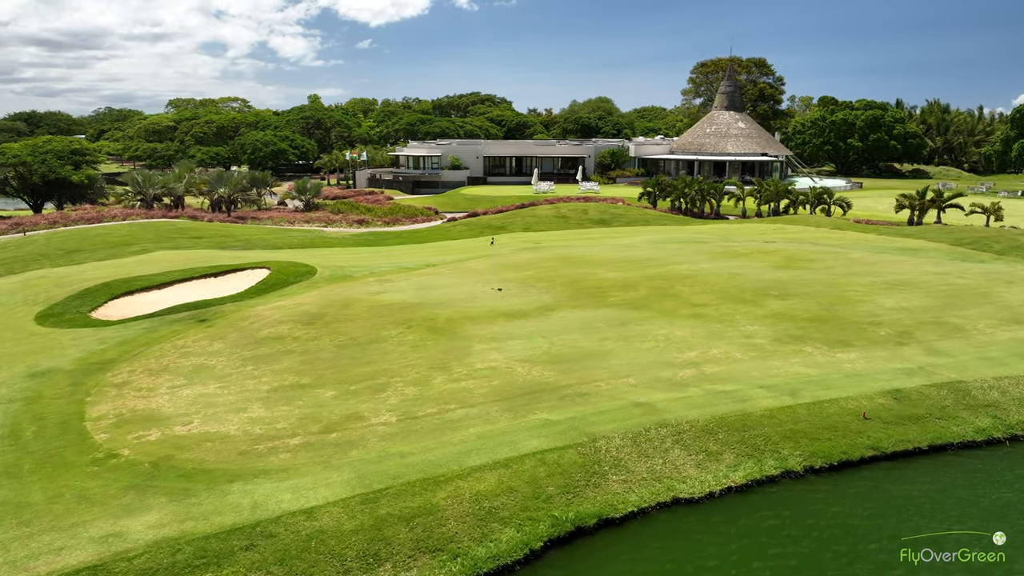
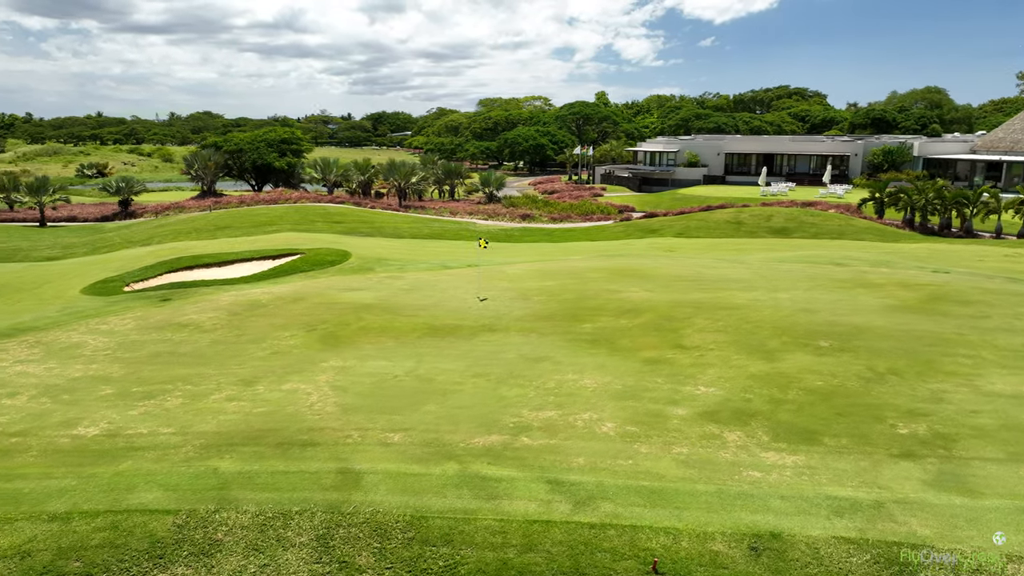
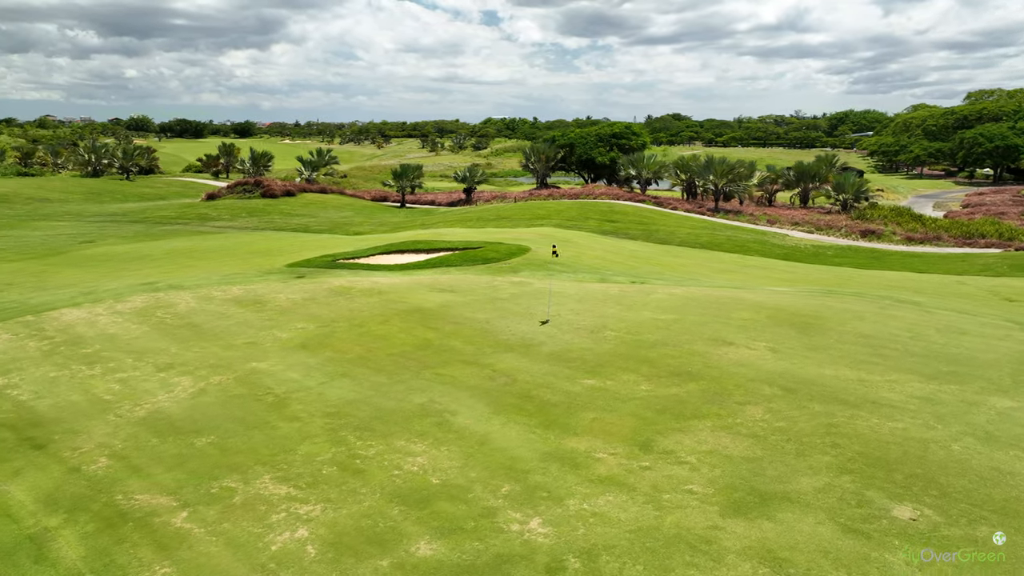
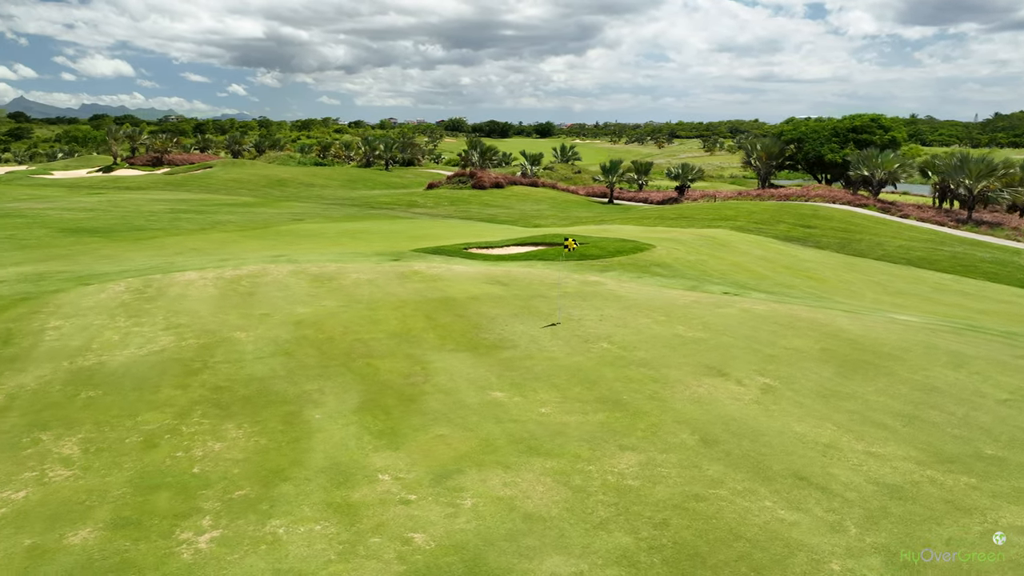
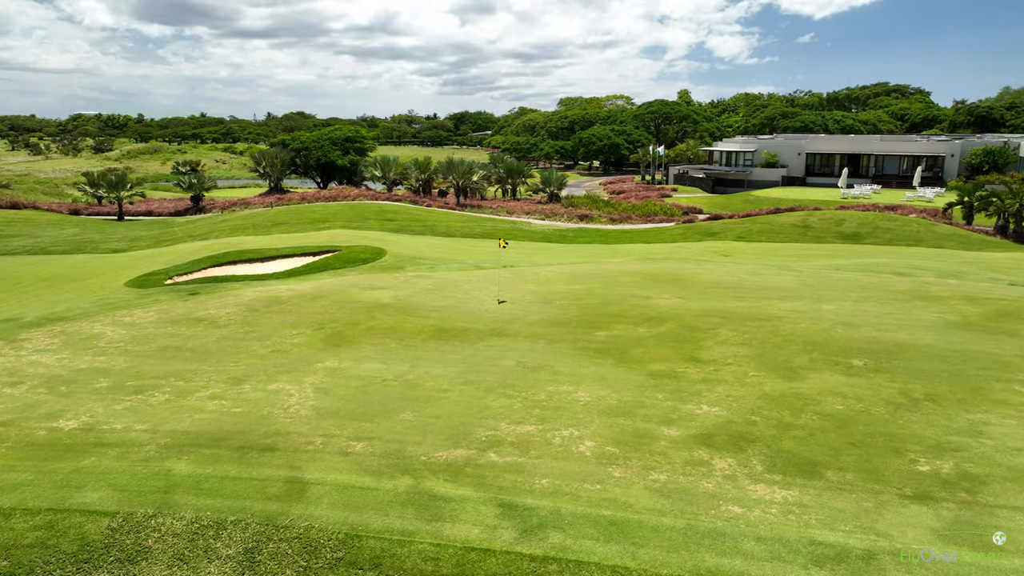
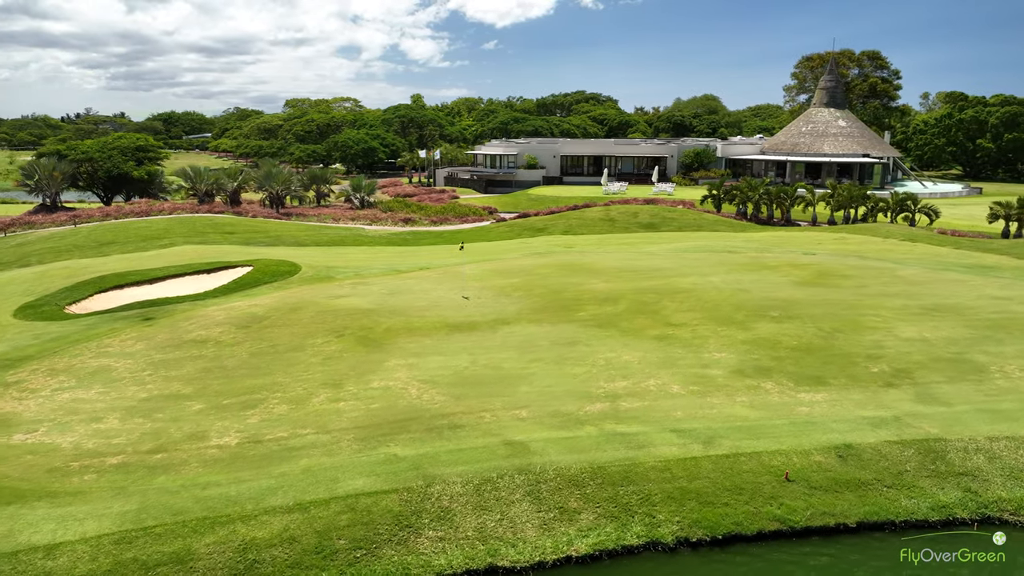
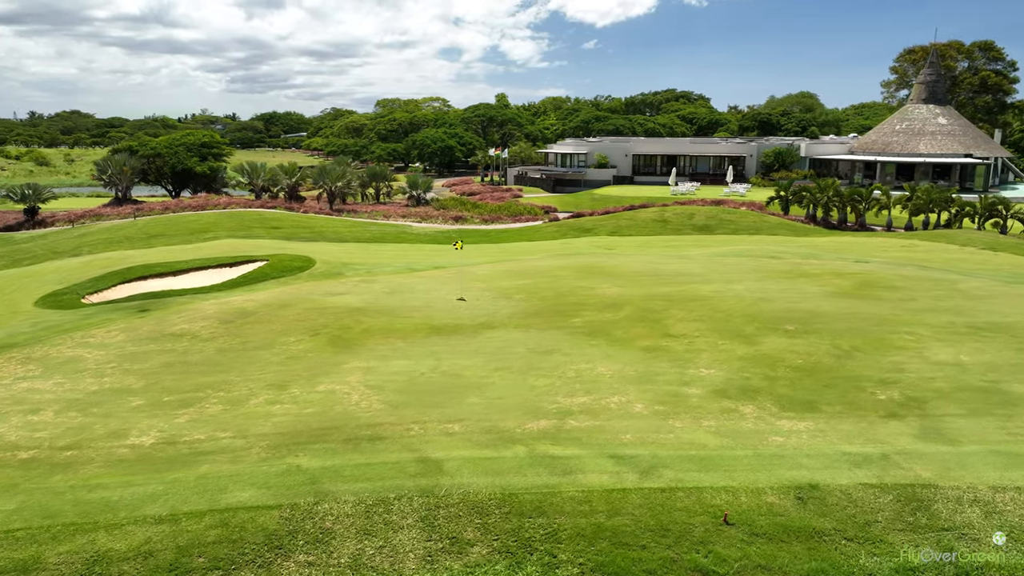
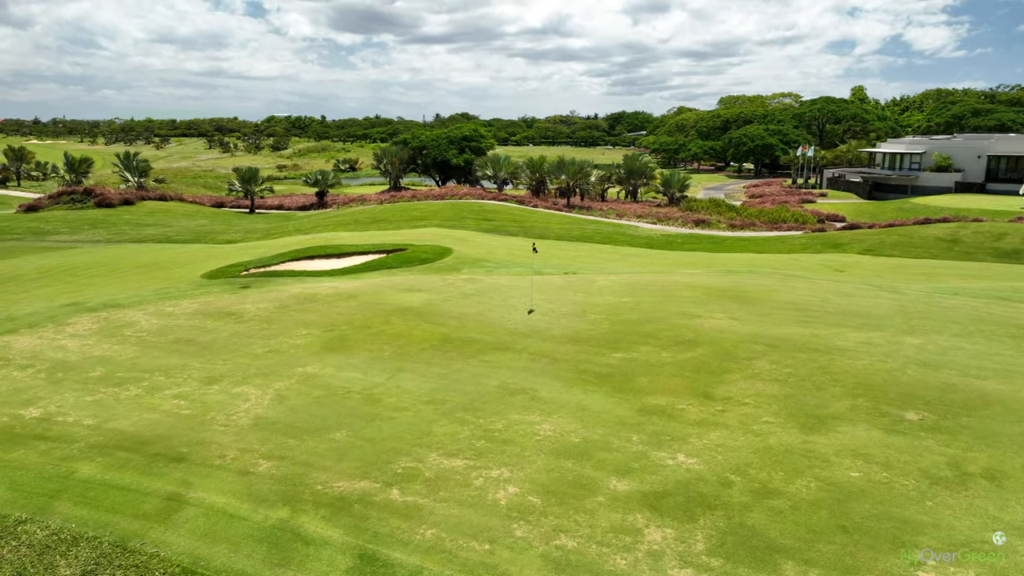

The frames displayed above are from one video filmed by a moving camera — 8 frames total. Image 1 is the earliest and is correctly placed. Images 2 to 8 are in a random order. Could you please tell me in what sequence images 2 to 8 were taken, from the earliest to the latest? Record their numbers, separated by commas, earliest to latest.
6, 7, 2, 5, 8, 3, 4
